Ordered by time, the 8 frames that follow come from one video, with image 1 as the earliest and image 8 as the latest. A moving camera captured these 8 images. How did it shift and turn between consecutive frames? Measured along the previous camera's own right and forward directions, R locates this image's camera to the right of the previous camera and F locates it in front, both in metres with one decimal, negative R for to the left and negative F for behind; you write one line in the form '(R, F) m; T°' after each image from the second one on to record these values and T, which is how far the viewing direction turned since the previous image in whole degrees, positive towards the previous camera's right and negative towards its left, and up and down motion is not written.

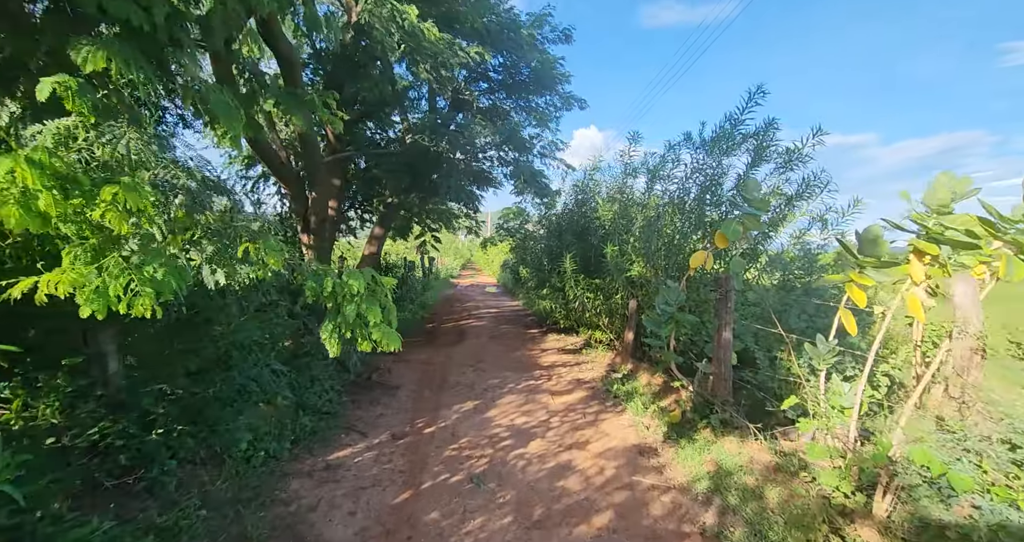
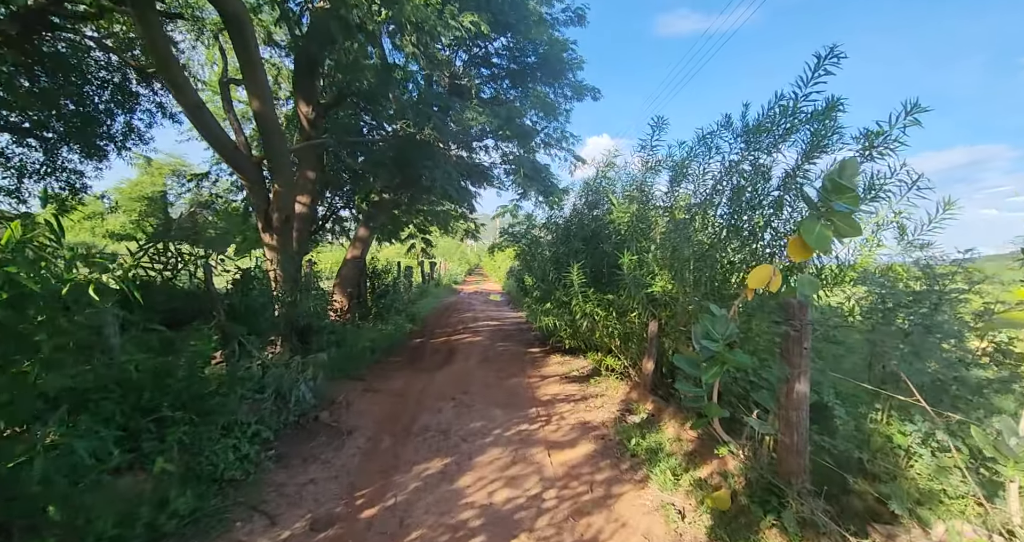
(+0.2, +1.1) m; -1°
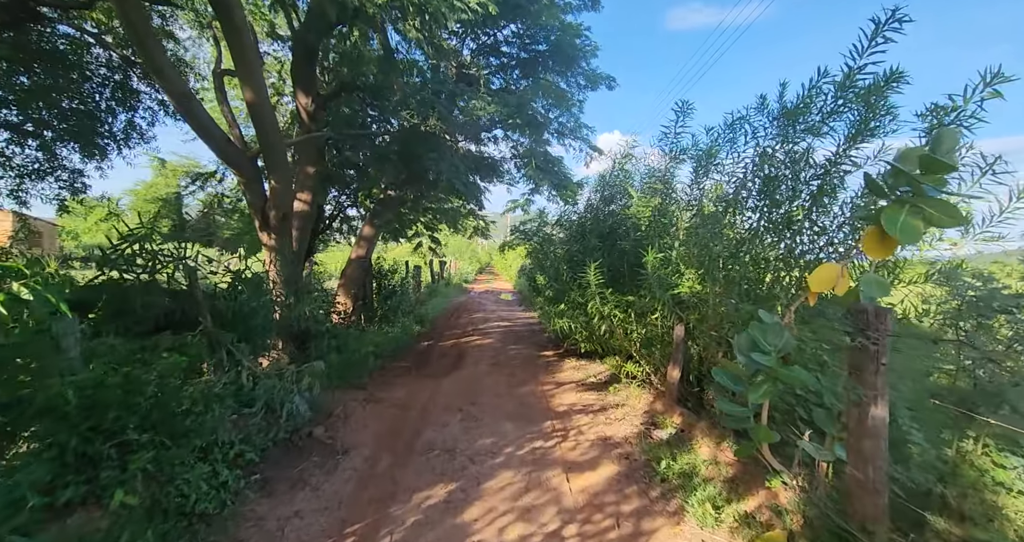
(0.0, +0.4) m; -2°
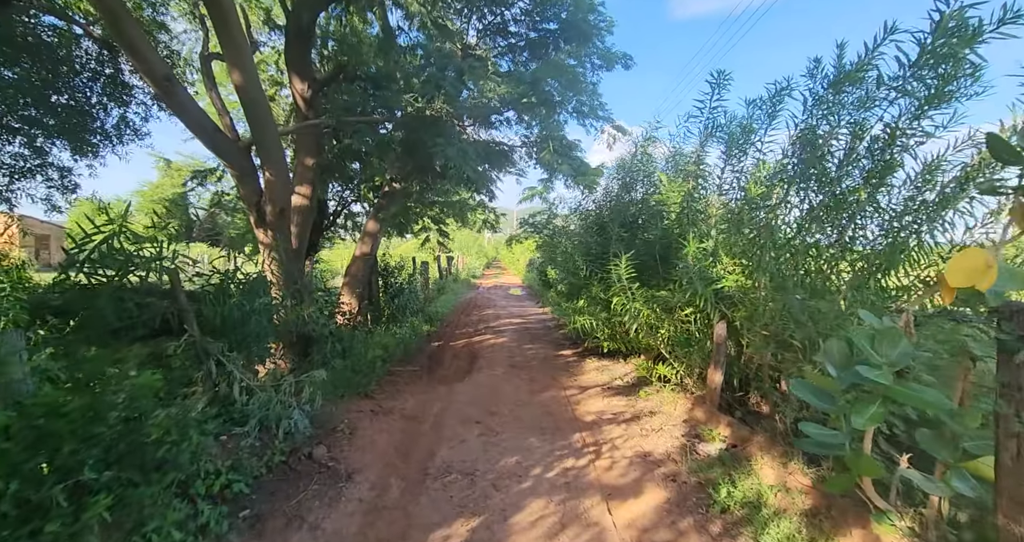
(-0.1, +0.5) m; -1°
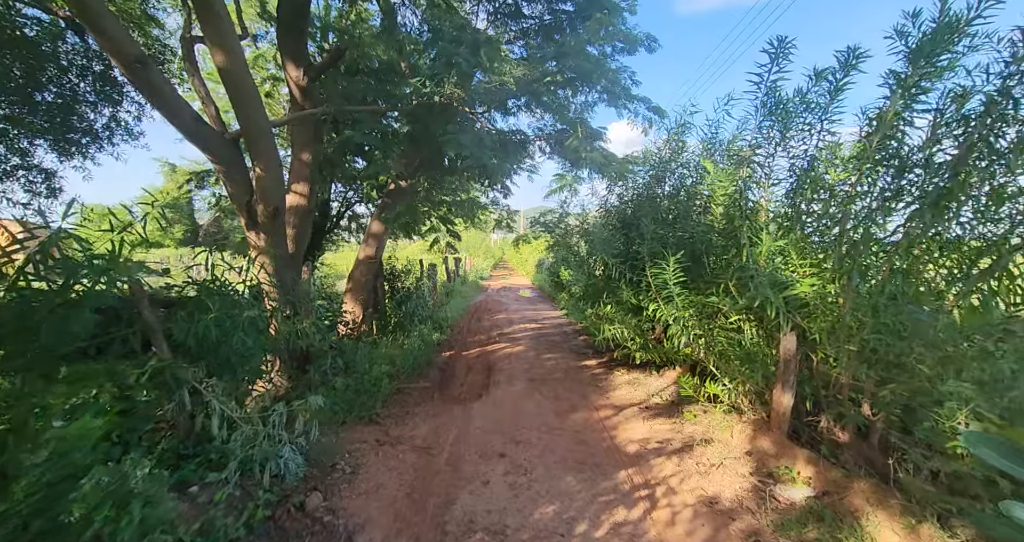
(-0.2, +0.6) m; -1°
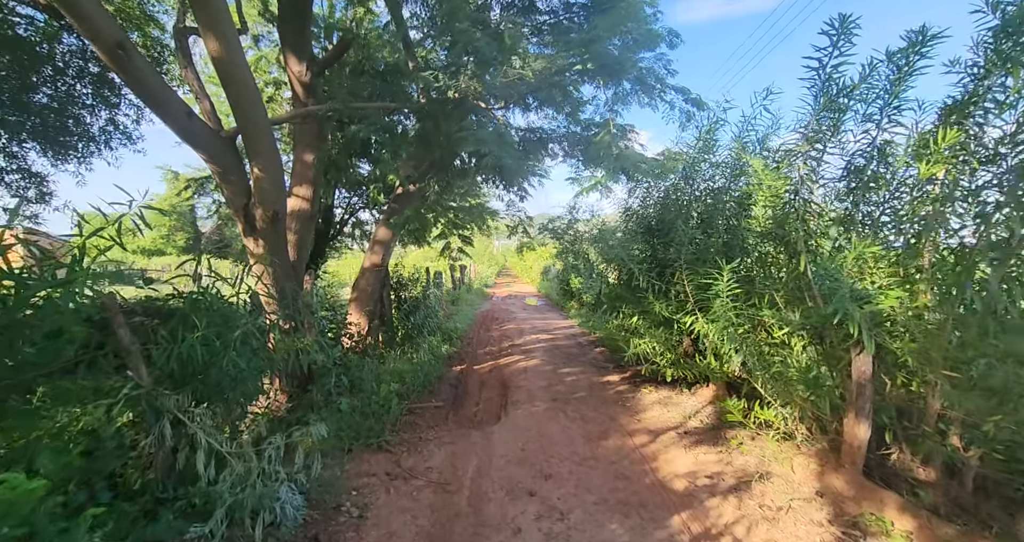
(-0.2, +0.4) m; 0°
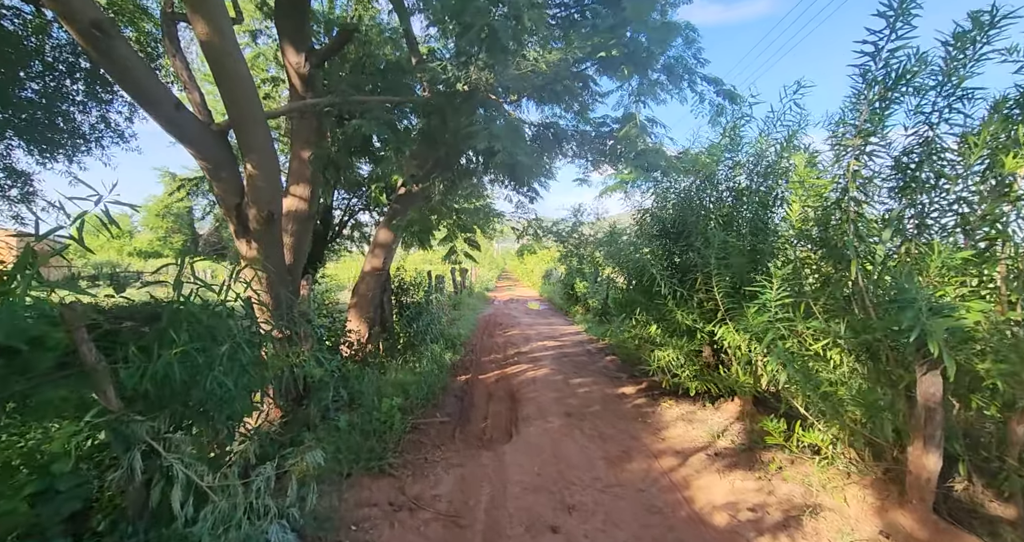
(-0.1, +0.3) m; 0°
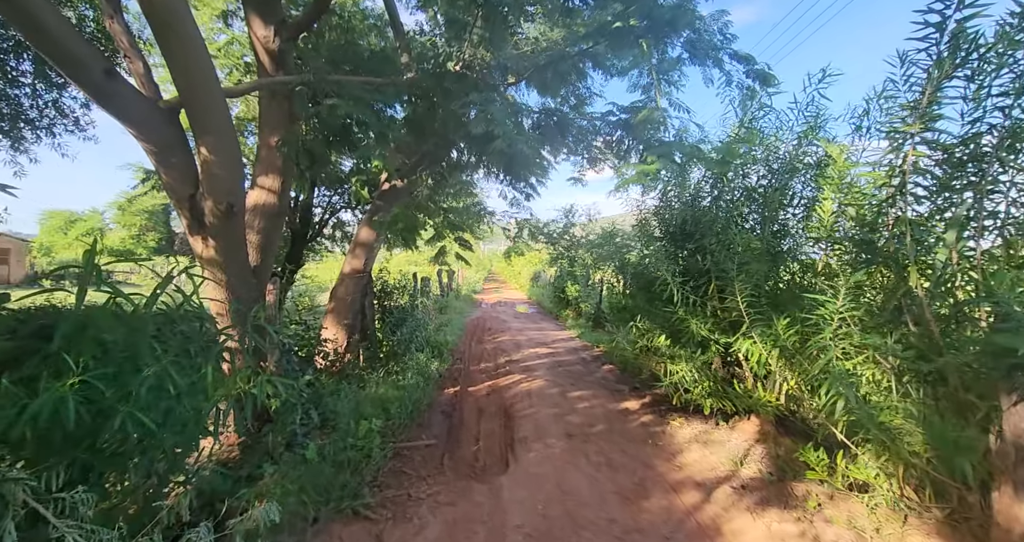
(-0.1, +0.5) m; +2°
